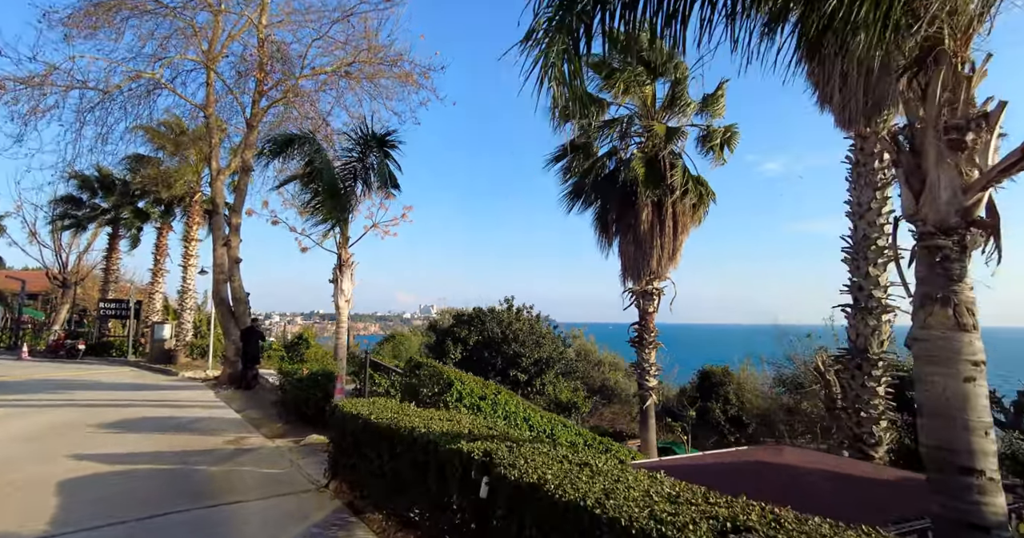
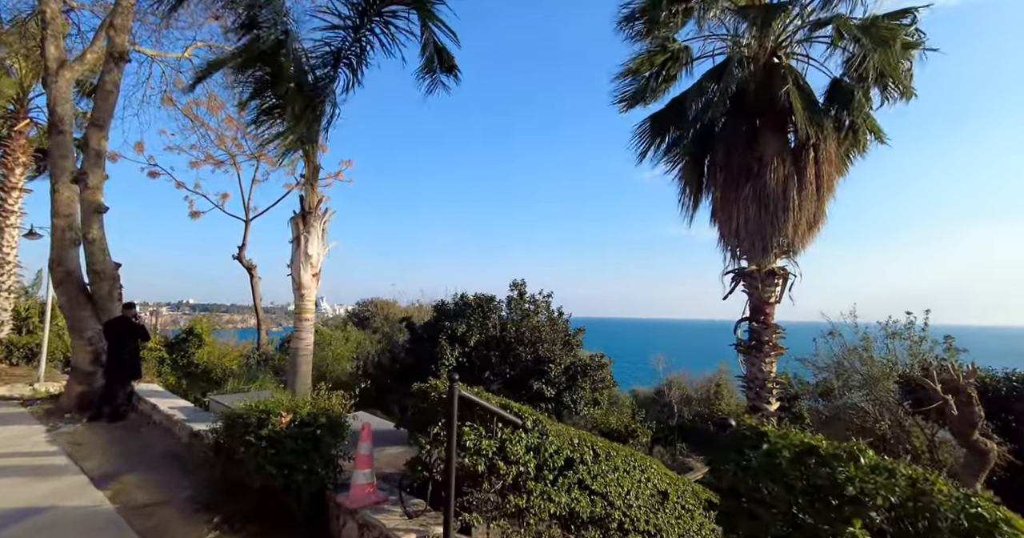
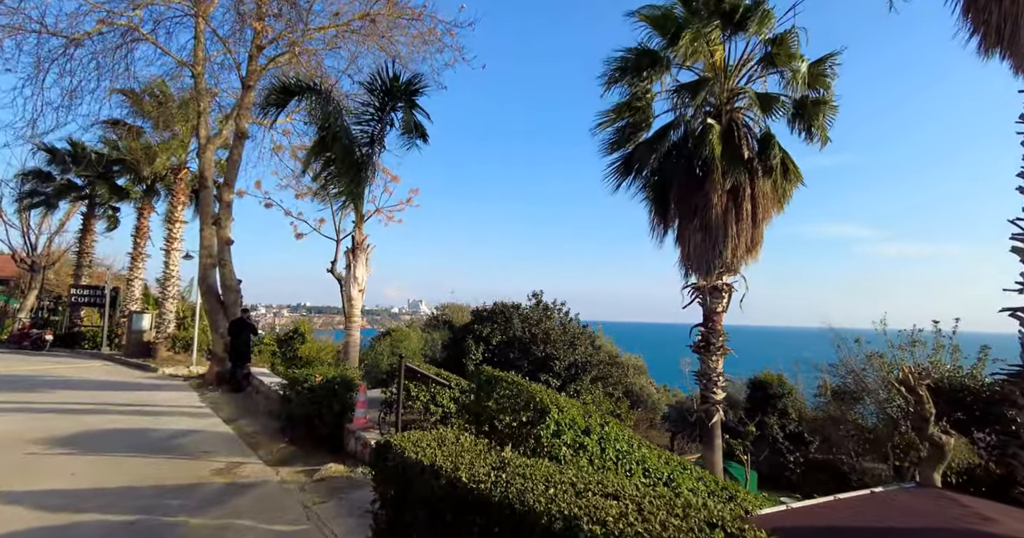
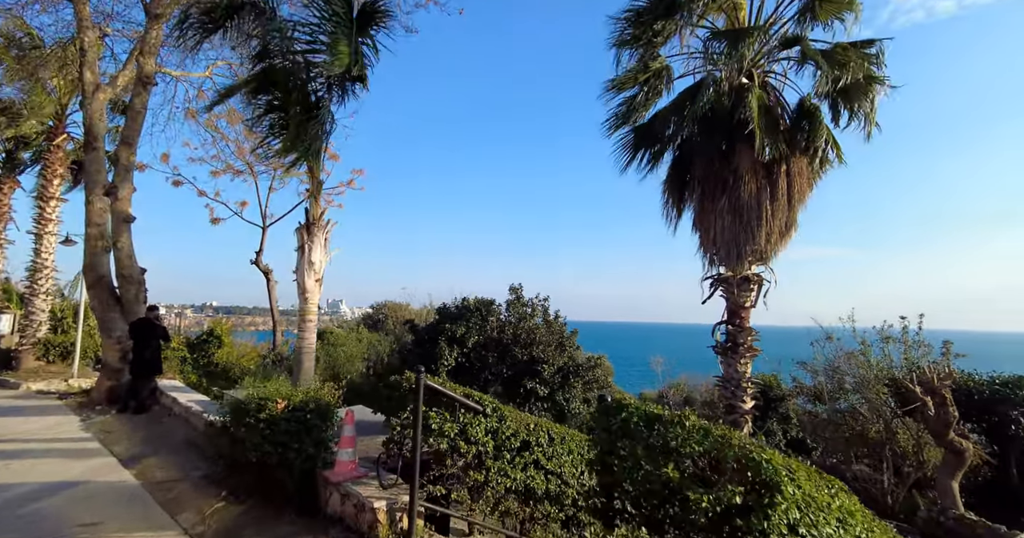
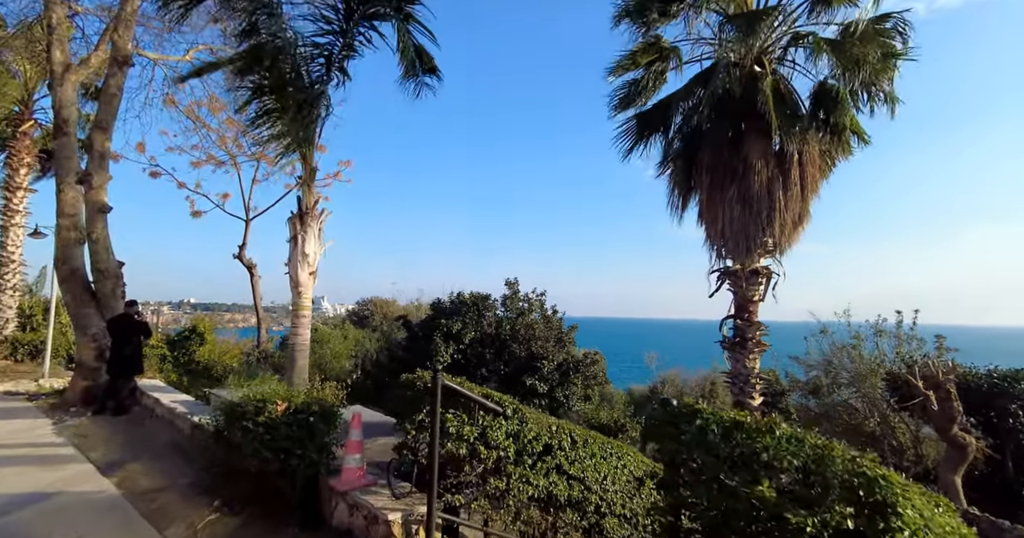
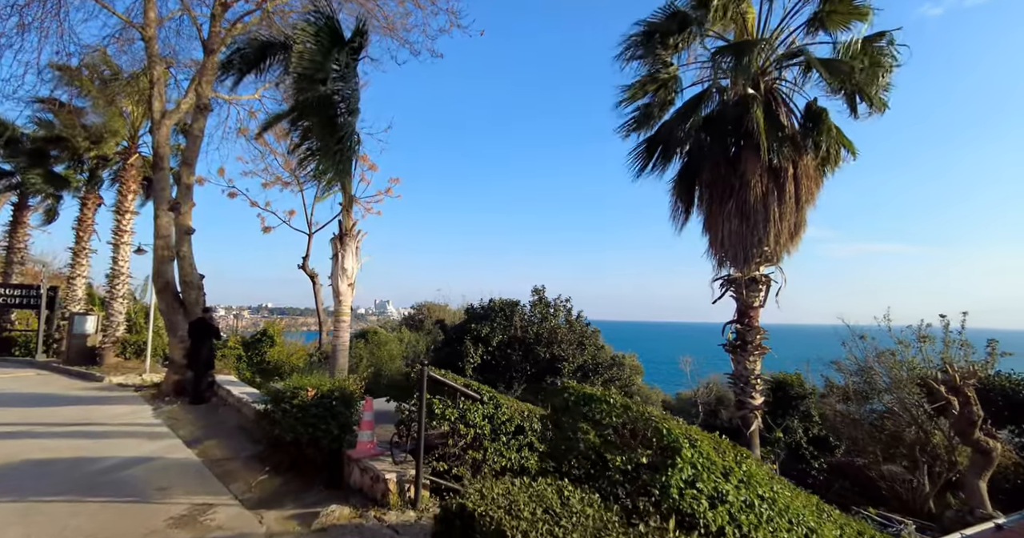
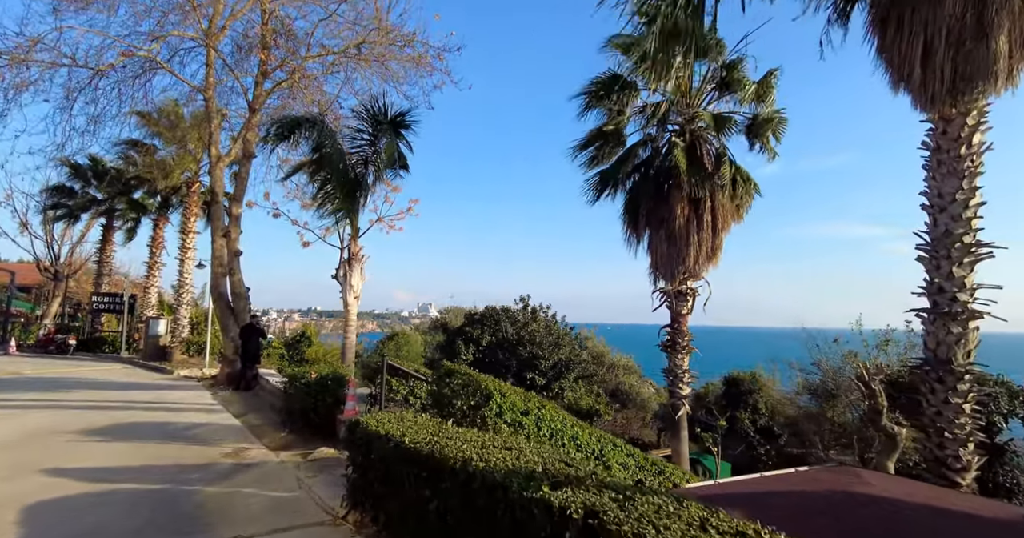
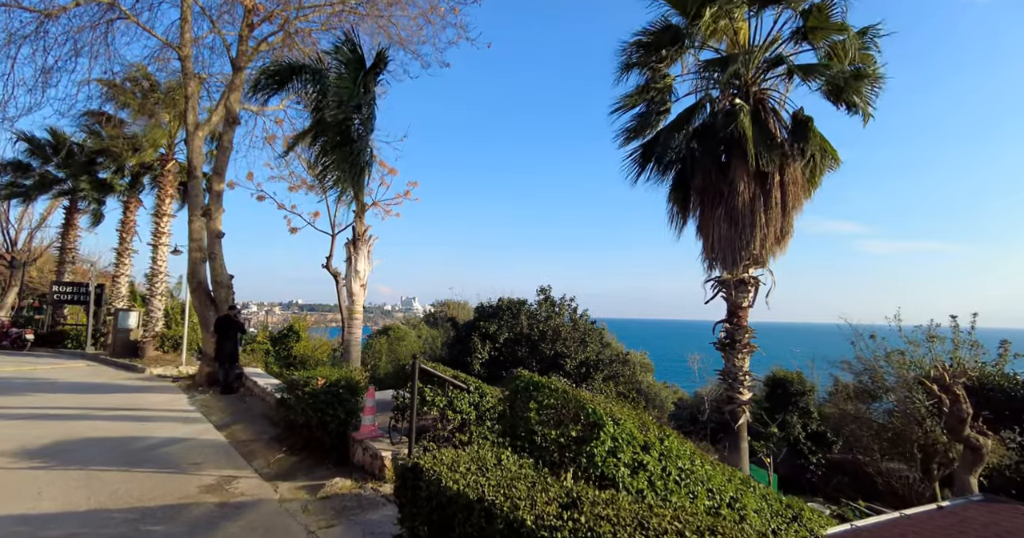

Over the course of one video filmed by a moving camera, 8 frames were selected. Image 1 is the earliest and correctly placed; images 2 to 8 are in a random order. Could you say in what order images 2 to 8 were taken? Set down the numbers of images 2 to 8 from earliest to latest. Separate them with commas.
7, 3, 8, 6, 4, 5, 2
